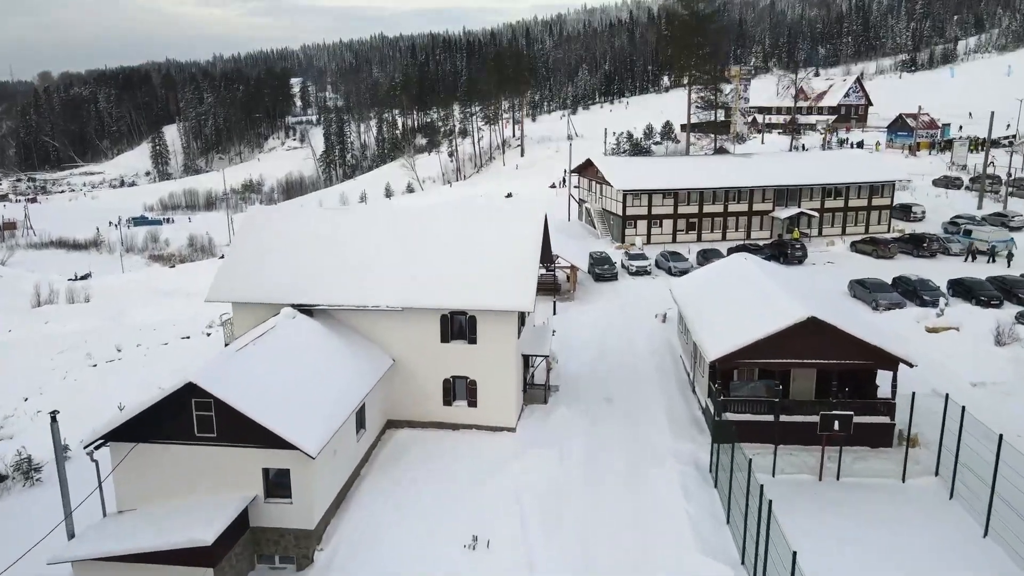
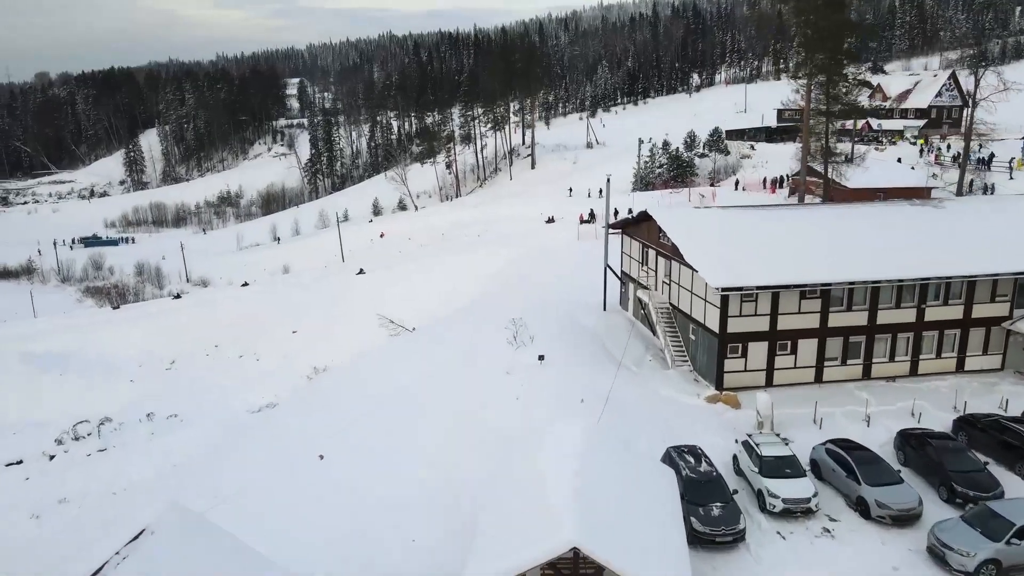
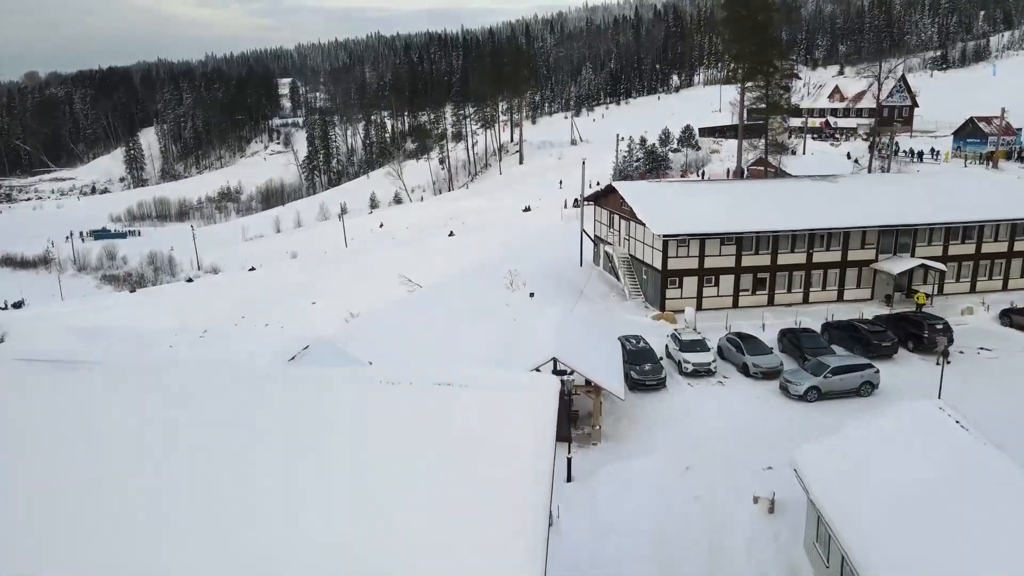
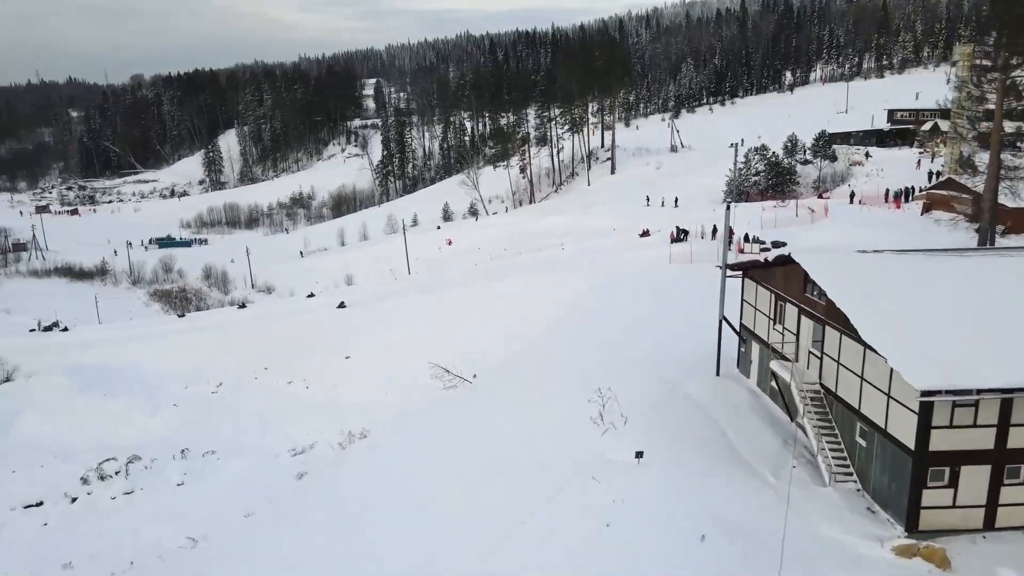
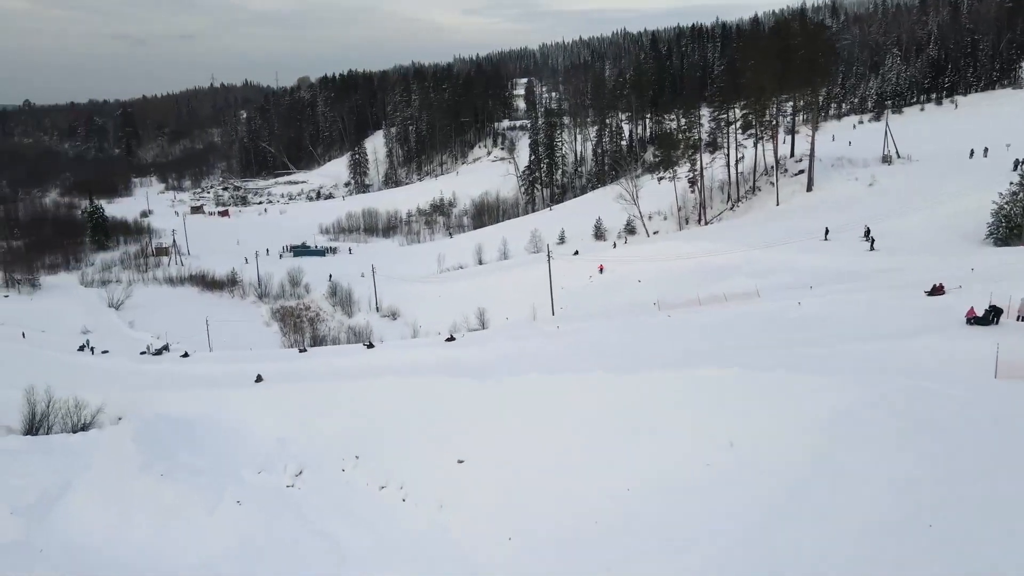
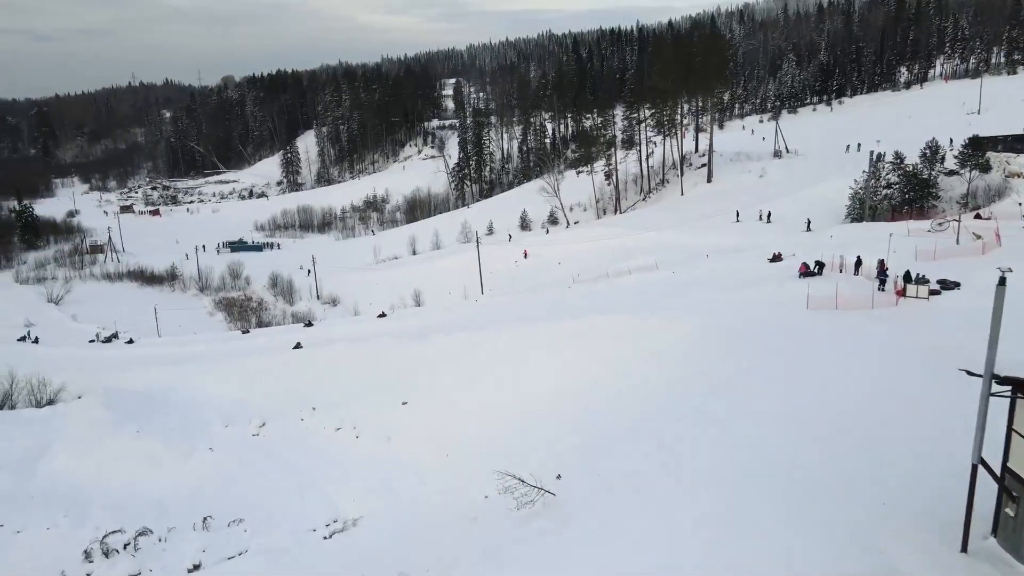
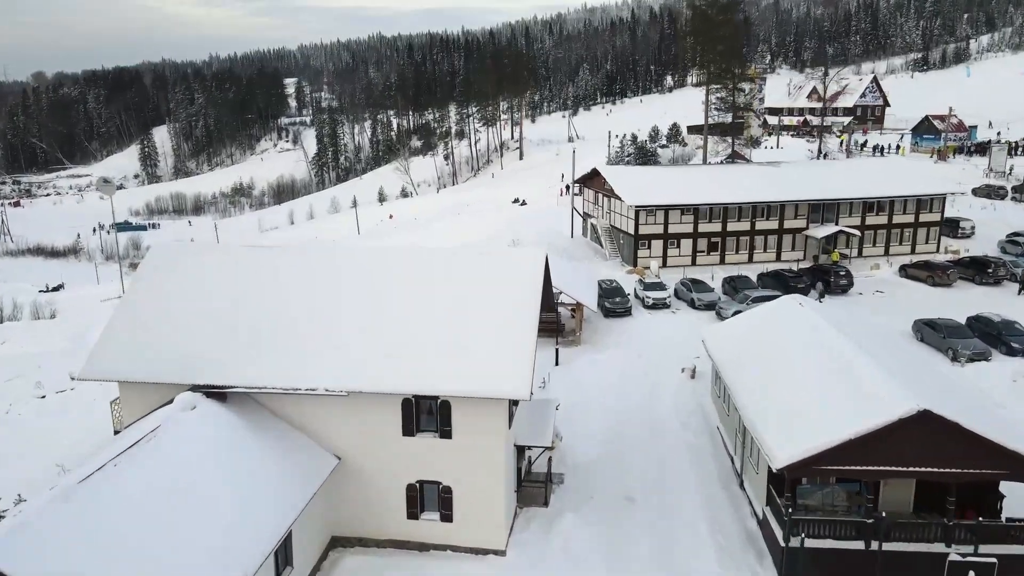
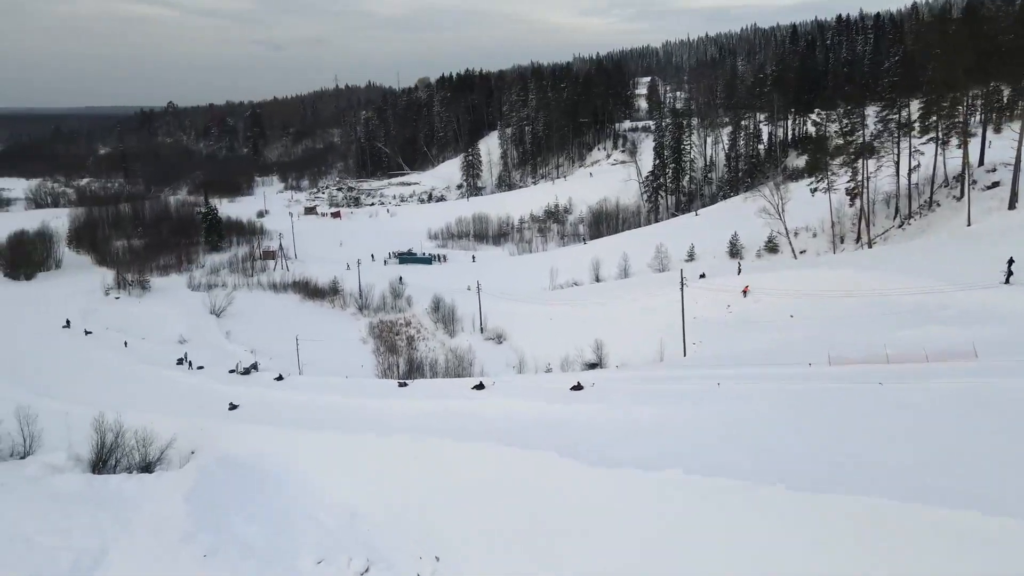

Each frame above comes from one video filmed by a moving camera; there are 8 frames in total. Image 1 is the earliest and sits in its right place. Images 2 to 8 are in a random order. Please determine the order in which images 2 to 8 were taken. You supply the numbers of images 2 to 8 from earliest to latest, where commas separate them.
7, 3, 2, 4, 6, 5, 8
